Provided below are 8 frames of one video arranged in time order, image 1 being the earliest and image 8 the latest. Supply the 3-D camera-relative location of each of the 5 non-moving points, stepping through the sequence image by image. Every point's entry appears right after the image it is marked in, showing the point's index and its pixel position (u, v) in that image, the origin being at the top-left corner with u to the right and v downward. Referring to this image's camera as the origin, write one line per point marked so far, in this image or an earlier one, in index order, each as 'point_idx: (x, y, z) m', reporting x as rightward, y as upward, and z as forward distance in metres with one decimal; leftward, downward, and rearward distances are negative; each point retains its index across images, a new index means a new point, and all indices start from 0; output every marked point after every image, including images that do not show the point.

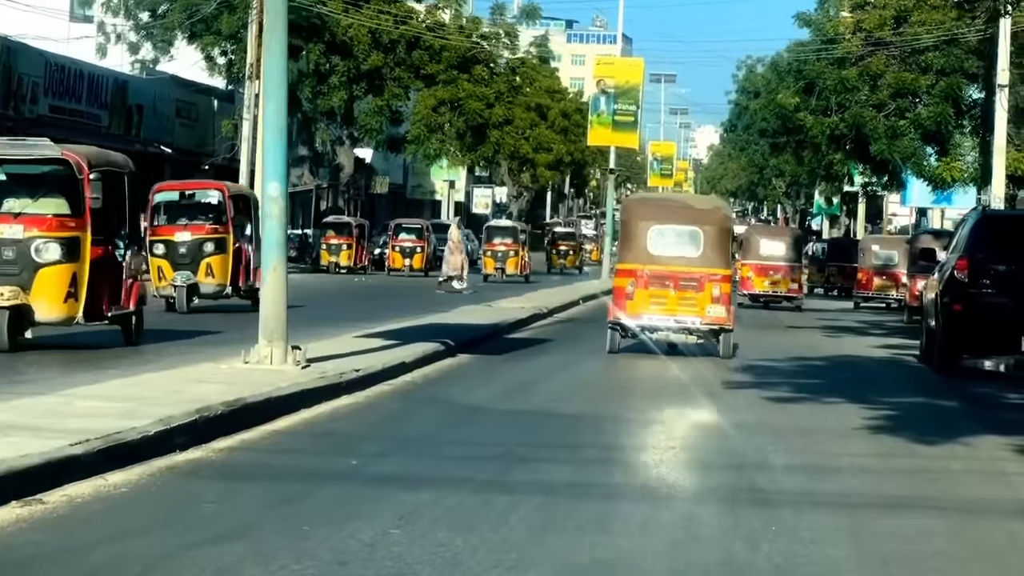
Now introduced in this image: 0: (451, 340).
0: (-0.5, -0.4, +18.6) m
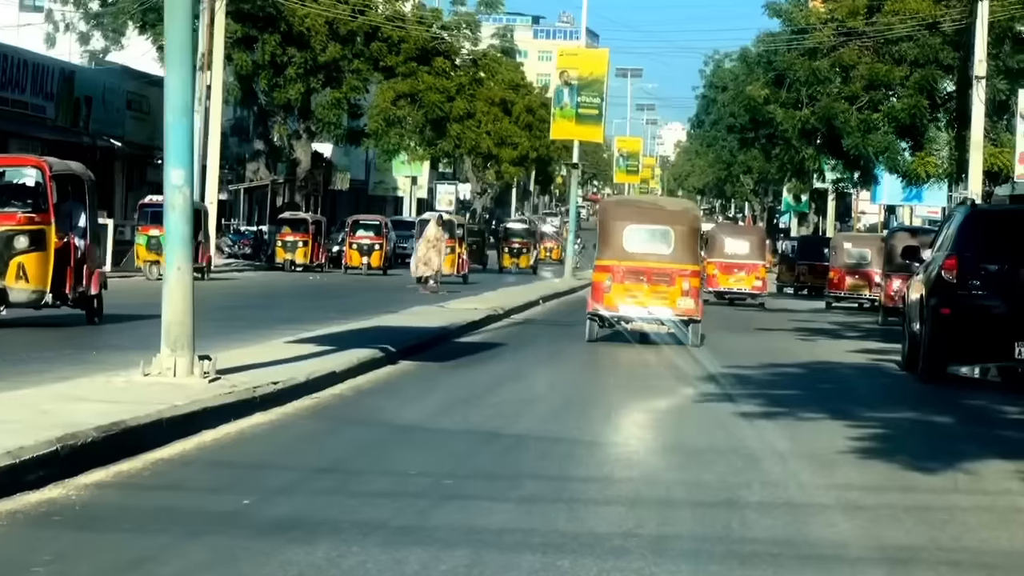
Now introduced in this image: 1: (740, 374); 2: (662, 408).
0: (-1.0, -0.4, +17.0) m
1: (+1.8, -0.7, +17.3) m
2: (+0.9, -0.7, +13.5) m
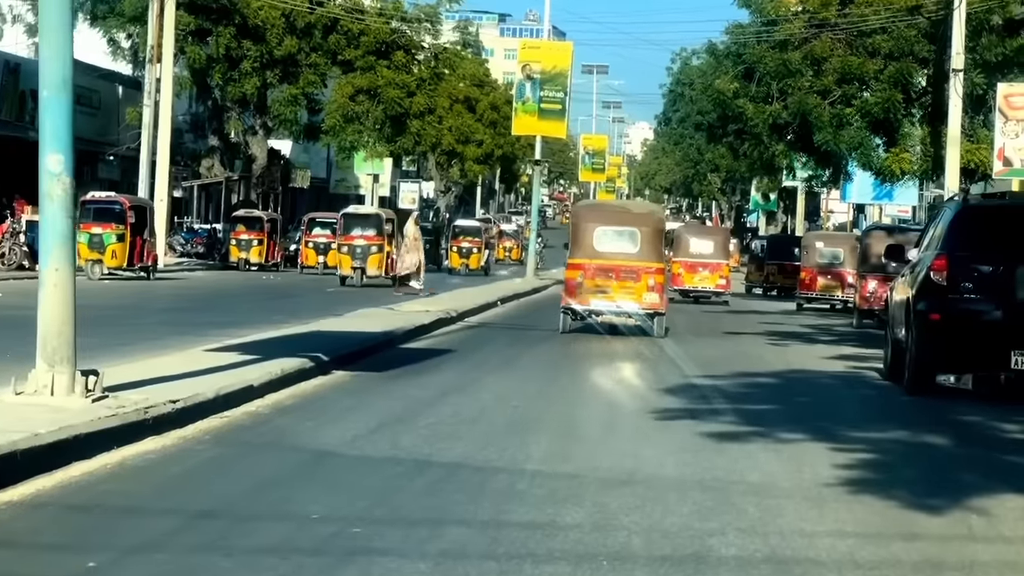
0: (-1.4, -0.5, +15.4) m
1: (+1.4, -0.7, +15.7) m
2: (+0.6, -0.8, +11.9) m
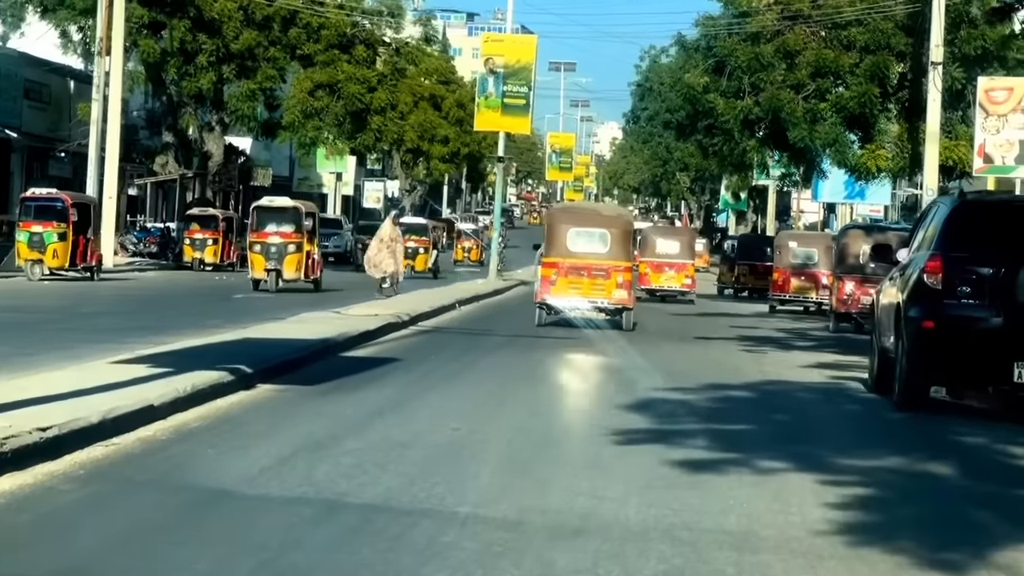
0: (-1.7, -0.5, +13.8) m
1: (+1.1, -0.7, +14.2) m
2: (+0.3, -0.8, +10.4) m
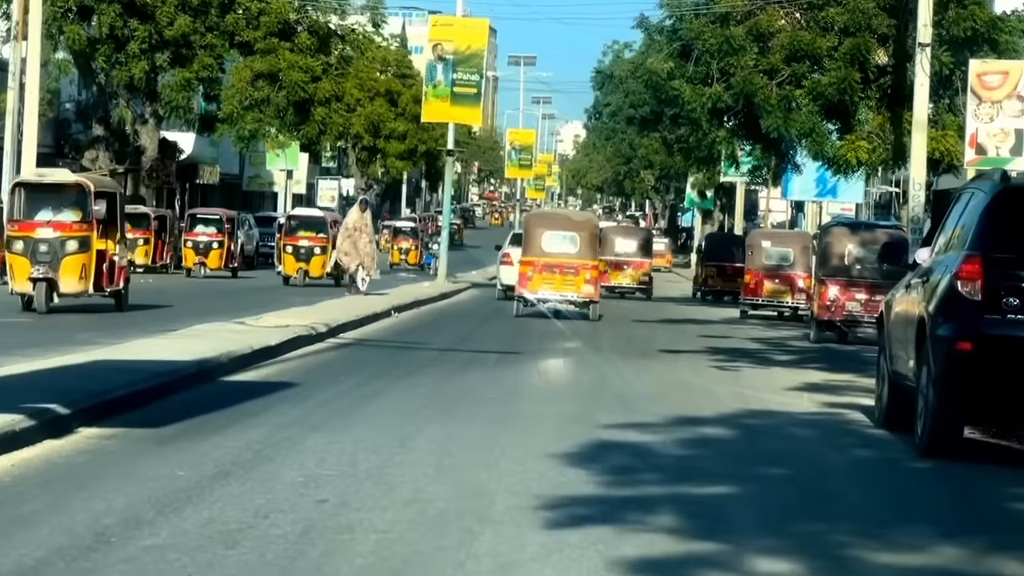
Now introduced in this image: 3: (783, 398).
0: (-2.2, -0.5, +10.5) m
1: (+0.6, -0.8, +10.9) m
2: (-0.1, -0.8, +7.1) m
3: (+1.9, -0.8, +15.4) m
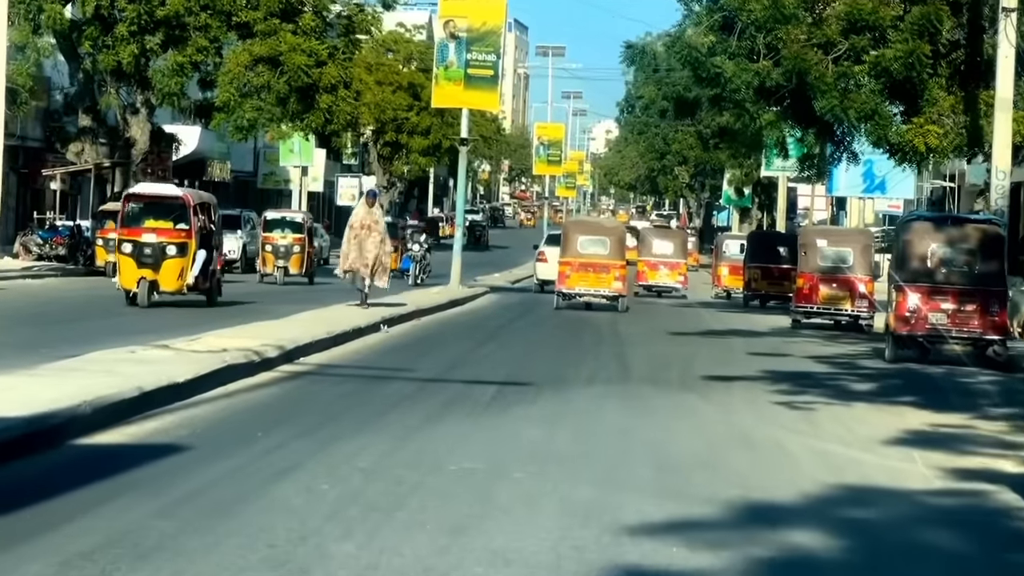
0: (-2.3, -0.6, +6.1) m
1: (+0.5, -0.9, +6.4) m
2: (-0.3, -0.9, +2.6) m
3: (+1.9, -0.9, +10.9) m
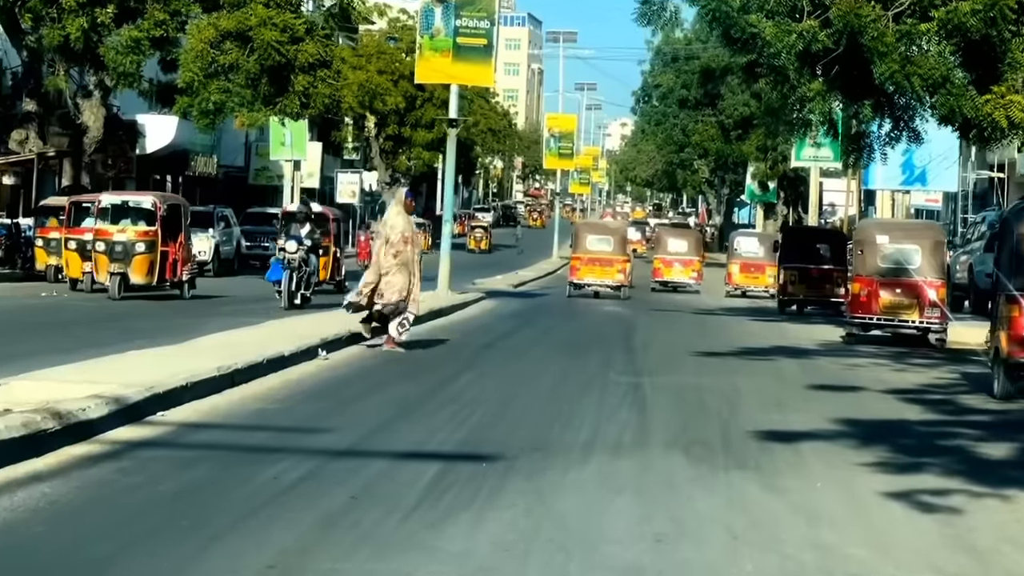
0: (-2.6, -0.7, +0.5) m
1: (+0.2, -1.0, +0.8) m
2: (-0.6, -1.0, -3.0) m
3: (+1.6, -1.0, +5.2) m
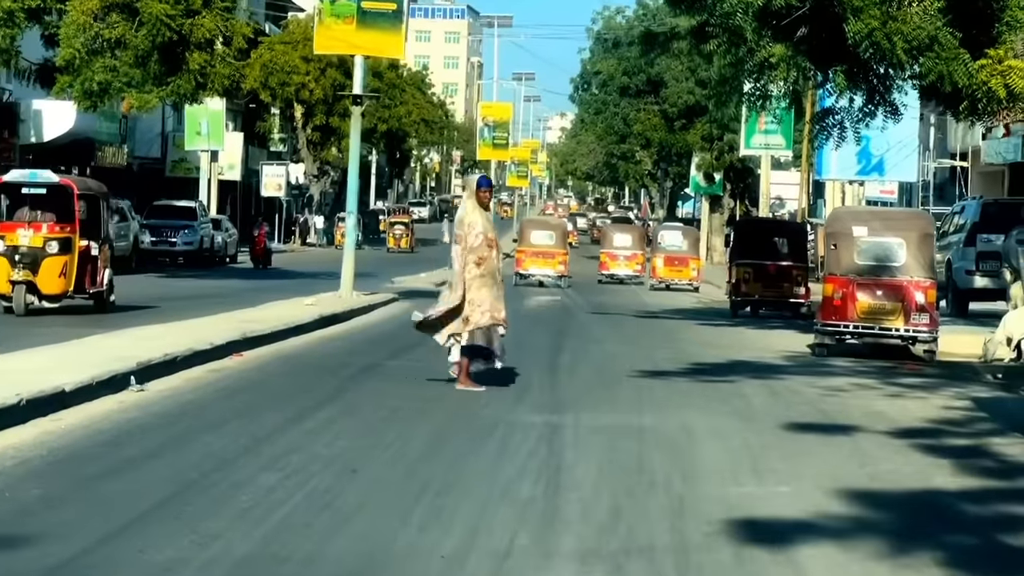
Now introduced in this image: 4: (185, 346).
0: (-2.8, -0.8, -3.9) m
1: (-0.1, -1.1, -3.5) m
2: (-0.8, -1.1, -7.3) m
3: (+1.2, -1.0, +1.0) m
4: (-2.2, -0.4, +15.6) m
